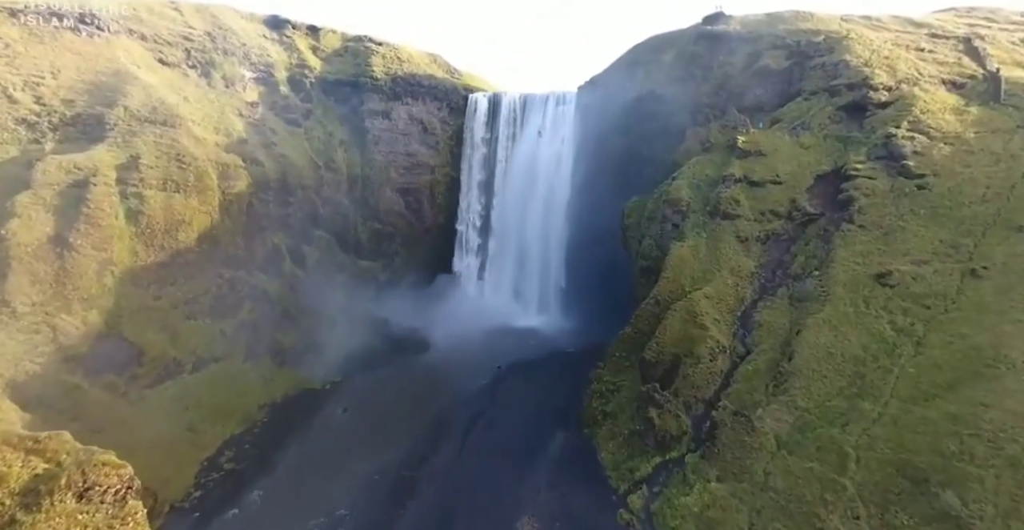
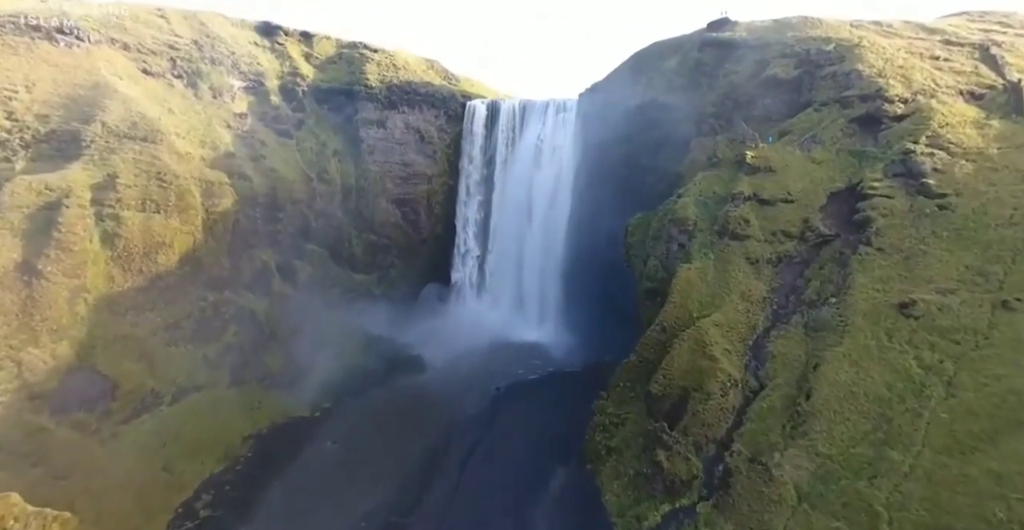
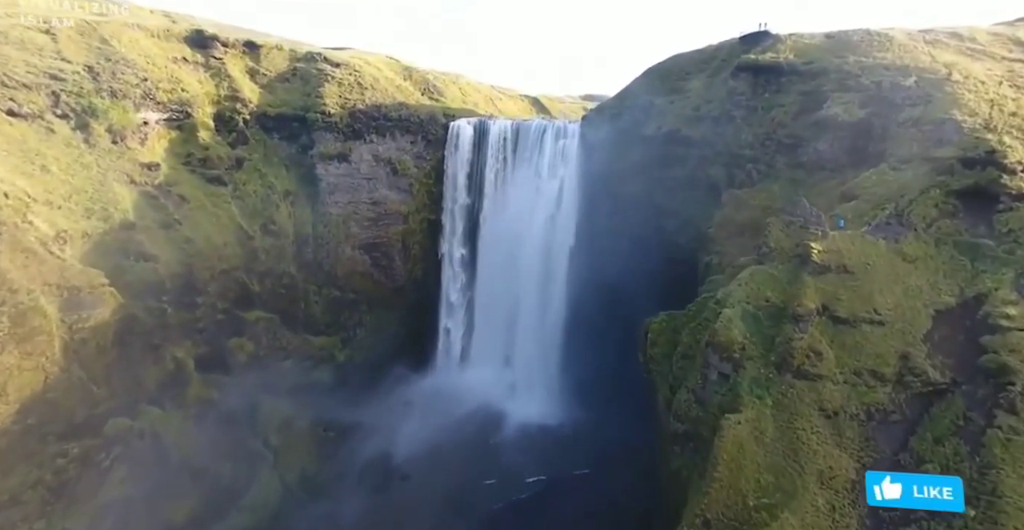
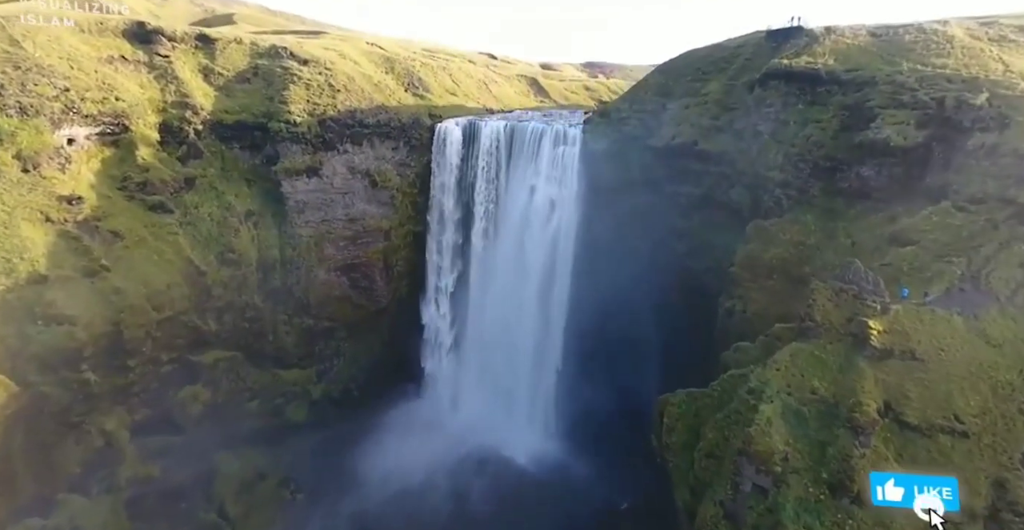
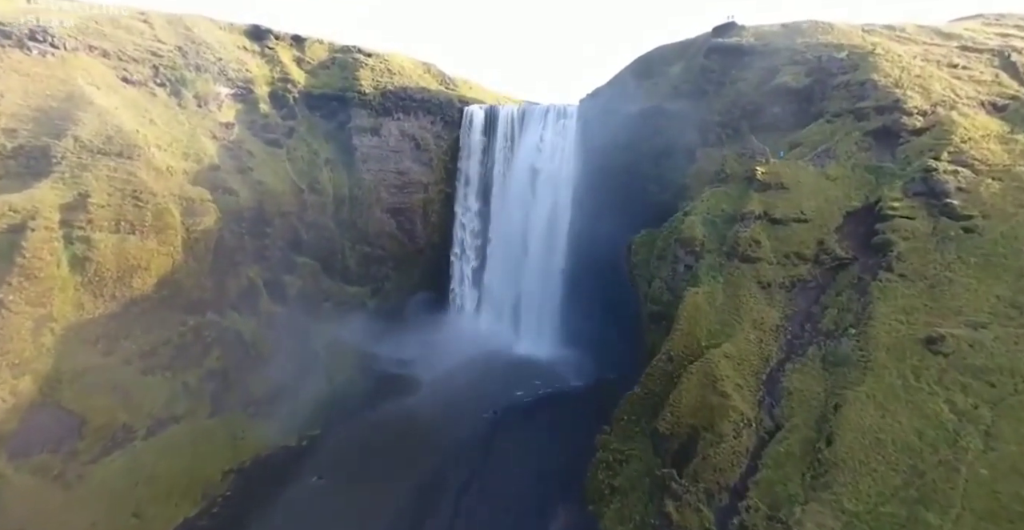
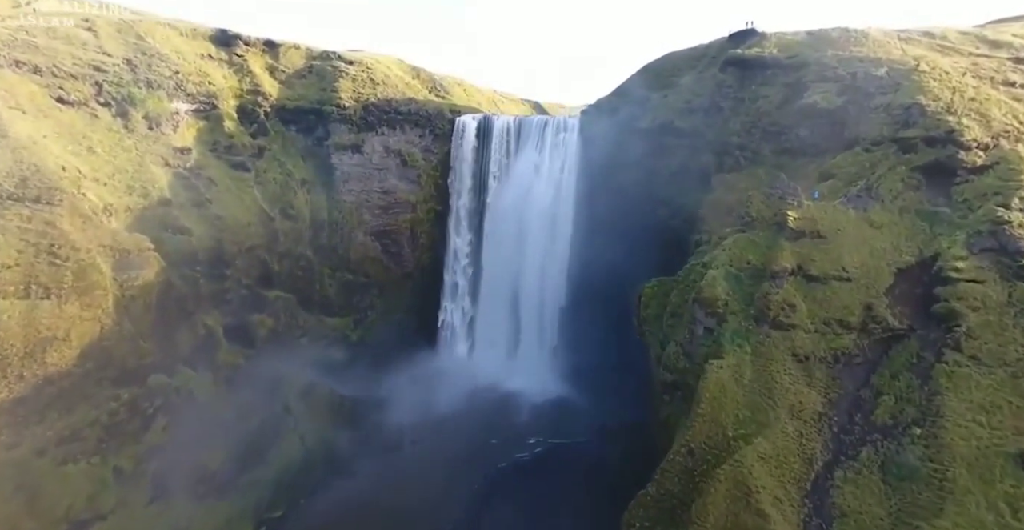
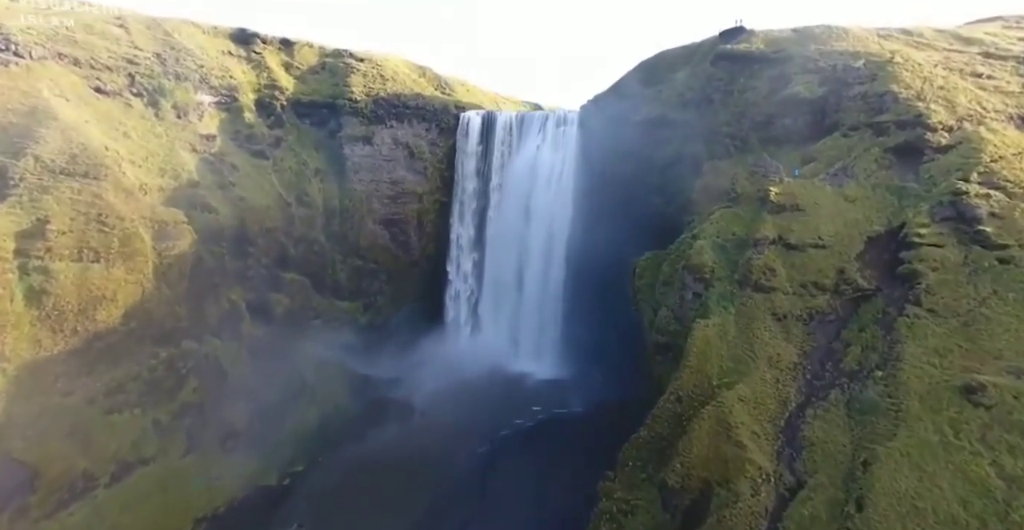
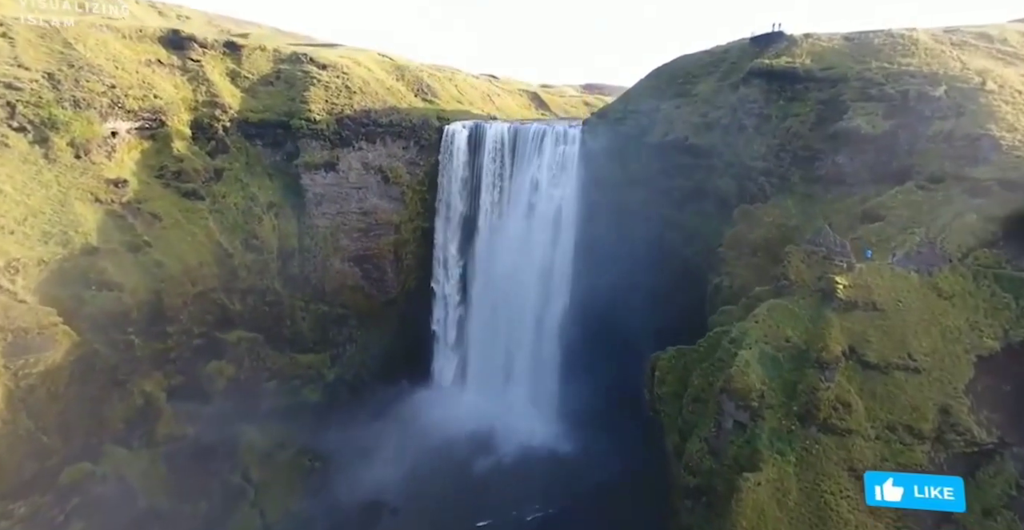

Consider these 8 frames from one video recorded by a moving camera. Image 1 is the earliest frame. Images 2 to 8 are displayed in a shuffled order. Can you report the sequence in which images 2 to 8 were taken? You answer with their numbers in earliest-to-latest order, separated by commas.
2, 5, 7, 6, 3, 8, 4
